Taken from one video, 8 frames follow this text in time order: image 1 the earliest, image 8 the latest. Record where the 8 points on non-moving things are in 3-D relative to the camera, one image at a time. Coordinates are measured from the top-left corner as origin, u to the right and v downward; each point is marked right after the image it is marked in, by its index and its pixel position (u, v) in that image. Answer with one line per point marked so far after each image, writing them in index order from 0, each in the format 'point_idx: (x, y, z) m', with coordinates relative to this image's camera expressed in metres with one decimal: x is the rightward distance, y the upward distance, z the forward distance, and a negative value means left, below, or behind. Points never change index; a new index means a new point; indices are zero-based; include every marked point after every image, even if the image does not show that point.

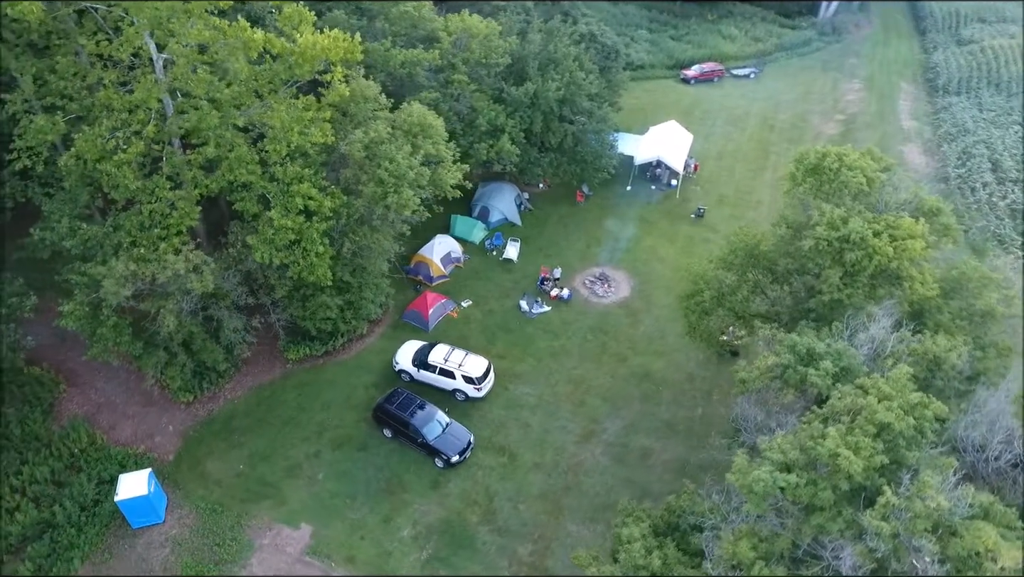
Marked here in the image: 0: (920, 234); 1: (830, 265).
0: (+10.9, +1.4, +16.9) m
1: (+8.6, +0.6, +17.2) m
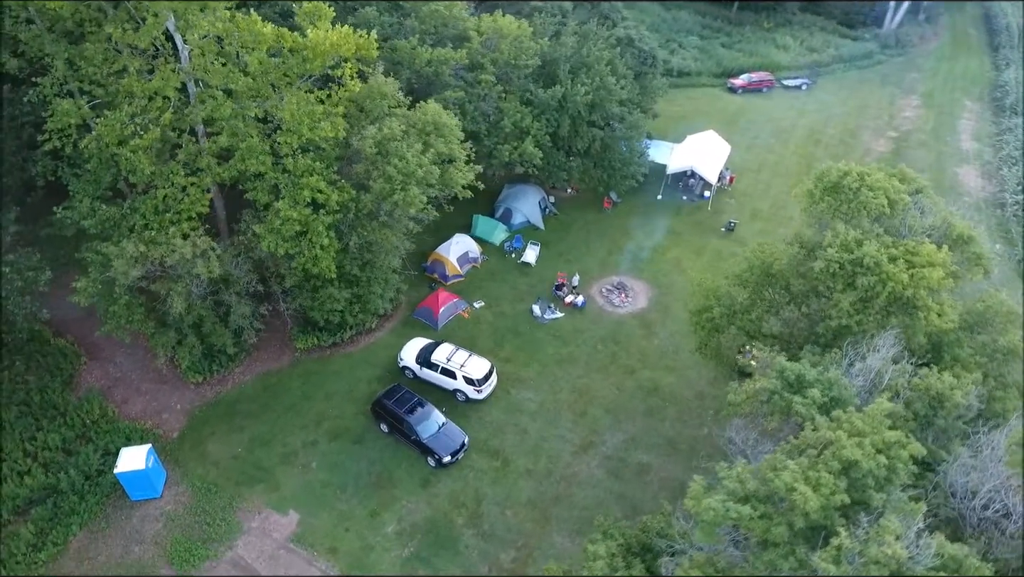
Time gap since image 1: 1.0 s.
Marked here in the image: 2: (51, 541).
0: (+10.7, +0.6, +15.9) m
1: (+8.4, 0.0, +16.4) m
2: (-12.6, -6.9, +17.4) m
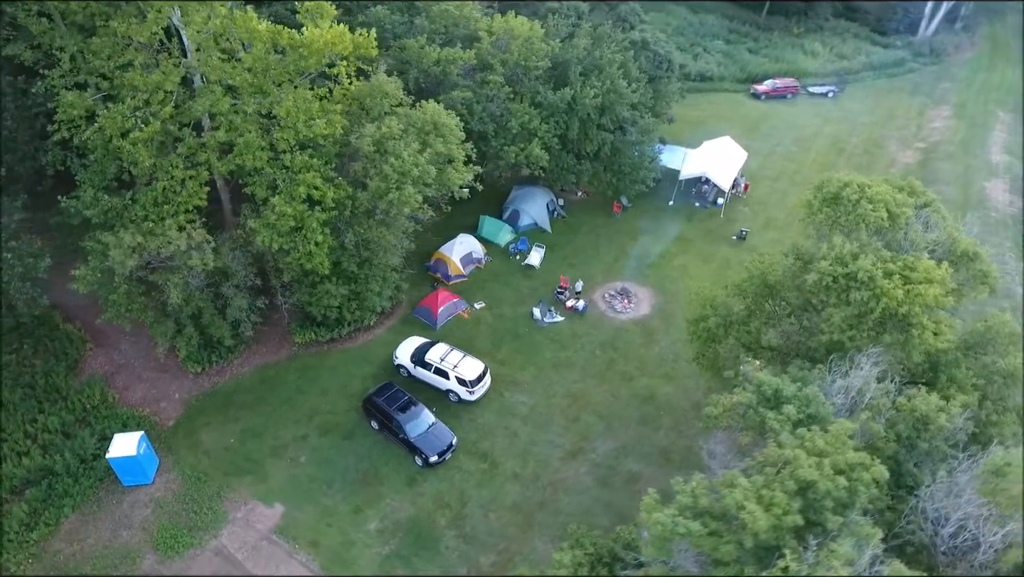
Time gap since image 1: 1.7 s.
0: (+10.3, +0.2, +15.4) m
1: (+8.0, -0.4, +15.9) m
2: (-13.2, -6.5, +17.9) m
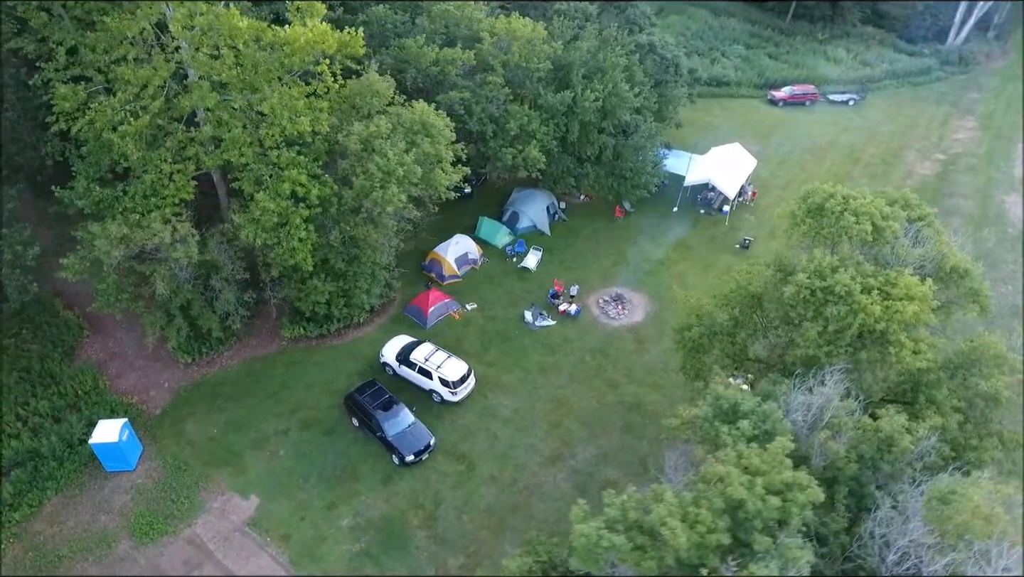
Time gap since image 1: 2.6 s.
0: (+9.6, -0.2, +14.9) m
1: (+7.3, -0.7, +15.6) m
2: (-14.0, -6.2, +18.4) m
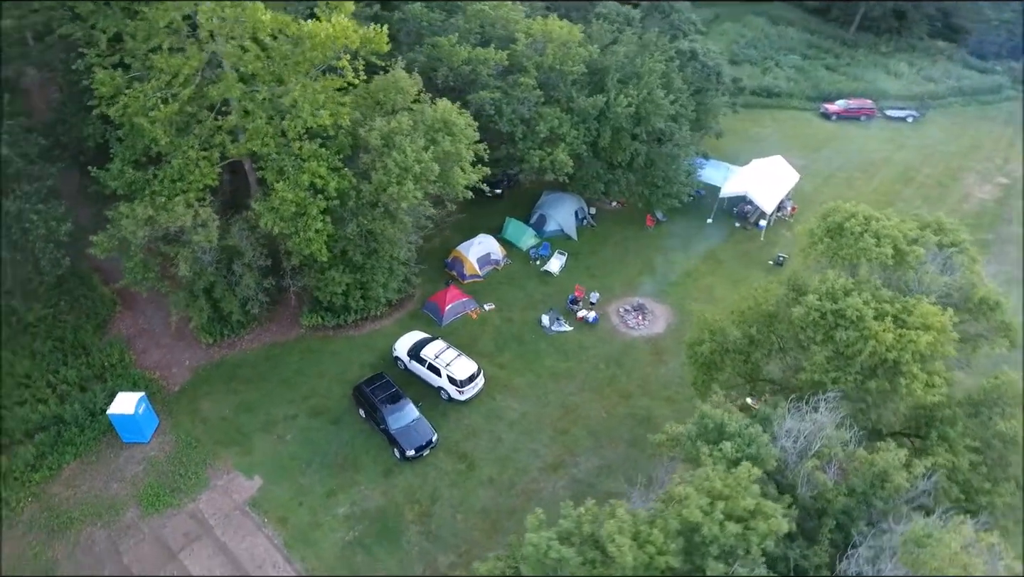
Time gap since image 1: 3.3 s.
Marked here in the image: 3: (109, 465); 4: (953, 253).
0: (+9.4, -0.8, +14.1) m
1: (+7.2, -1.2, +14.9) m
2: (-14.1, -5.4, +19.3) m
3: (-12.4, -5.5, +19.6) m
4: (+11.4, +0.9, +16.5) m
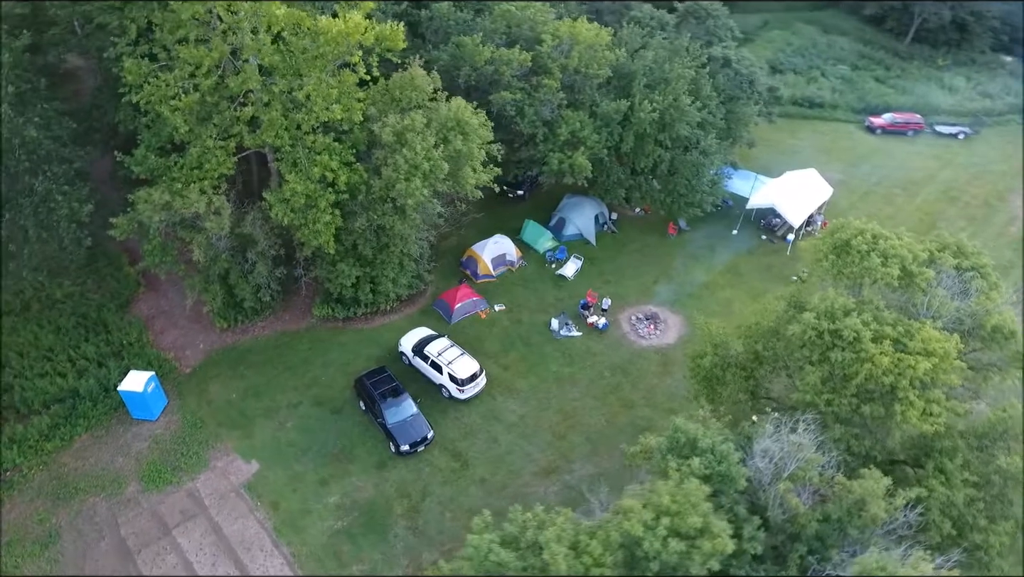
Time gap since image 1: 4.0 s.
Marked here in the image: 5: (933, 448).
0: (+9.0, -1.4, +13.4) m
1: (+6.8, -1.6, +14.3) m
2: (-14.3, -4.6, +20.2) m
3: (-12.6, -4.8, +20.4) m
4: (+11.3, +0.3, +15.7) m
5: (+9.0, -3.4, +13.6) m
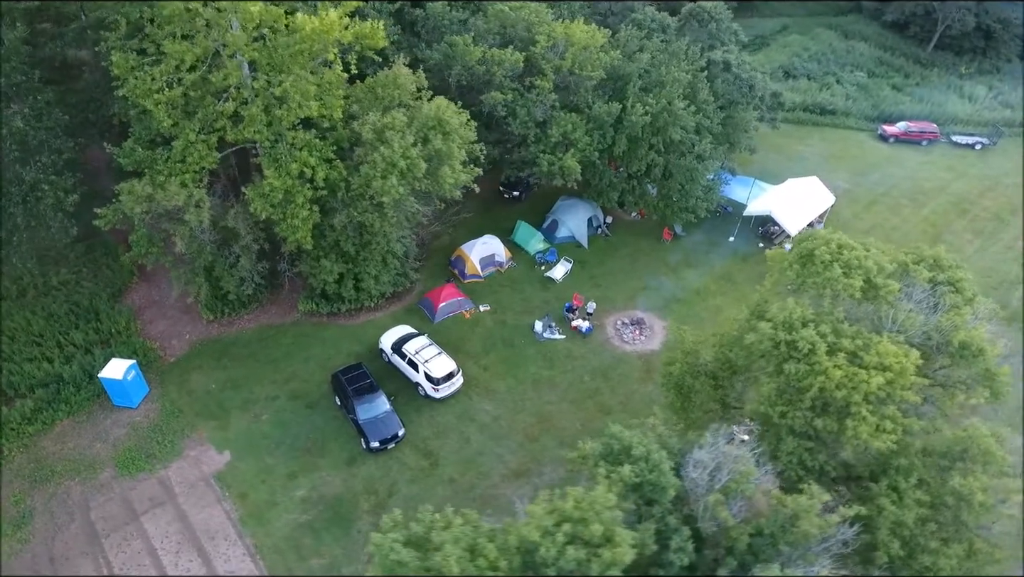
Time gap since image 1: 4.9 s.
0: (+7.9, -1.6, +13.0) m
1: (+5.7, -1.8, +14.0) m
2: (-15.3, -4.2, +20.7) m
3: (-13.6, -4.5, +20.8) m
4: (+10.3, -0.1, +15.2) m
5: (+7.8, -3.7, +13.3) m
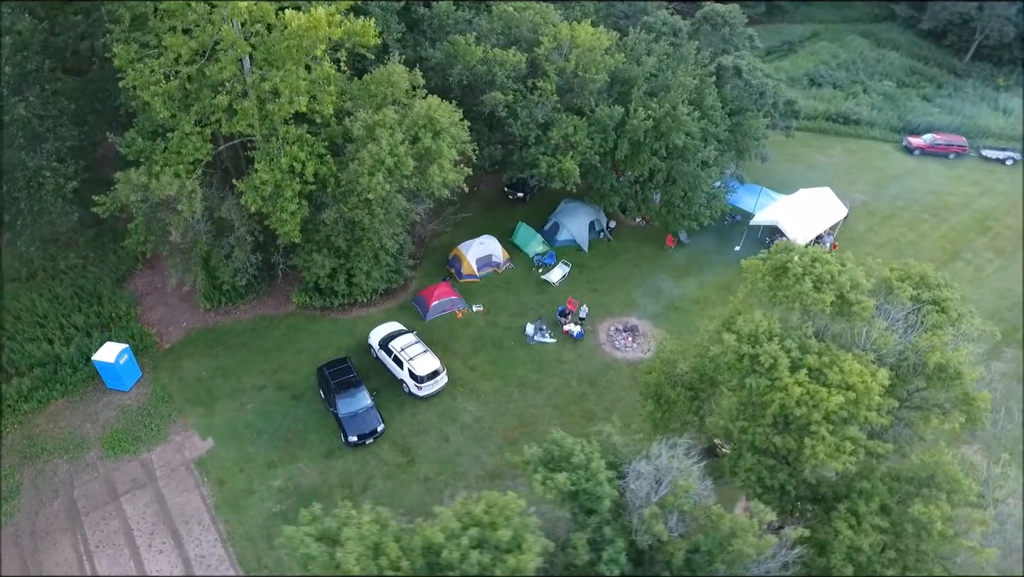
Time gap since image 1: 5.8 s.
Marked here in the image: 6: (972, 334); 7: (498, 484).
0: (+6.9, -2.0, +12.5) m
1: (+4.8, -2.1, +13.7) m
2: (-15.9, -3.7, +21.4) m
3: (-14.2, -4.0, +21.4) m
4: (+9.5, -0.5, +14.6) m
5: (+6.8, -4.0, +12.8) m
6: (+10.7, -1.1, +14.9) m
7: (-0.4, -6.1, +20.0) m
